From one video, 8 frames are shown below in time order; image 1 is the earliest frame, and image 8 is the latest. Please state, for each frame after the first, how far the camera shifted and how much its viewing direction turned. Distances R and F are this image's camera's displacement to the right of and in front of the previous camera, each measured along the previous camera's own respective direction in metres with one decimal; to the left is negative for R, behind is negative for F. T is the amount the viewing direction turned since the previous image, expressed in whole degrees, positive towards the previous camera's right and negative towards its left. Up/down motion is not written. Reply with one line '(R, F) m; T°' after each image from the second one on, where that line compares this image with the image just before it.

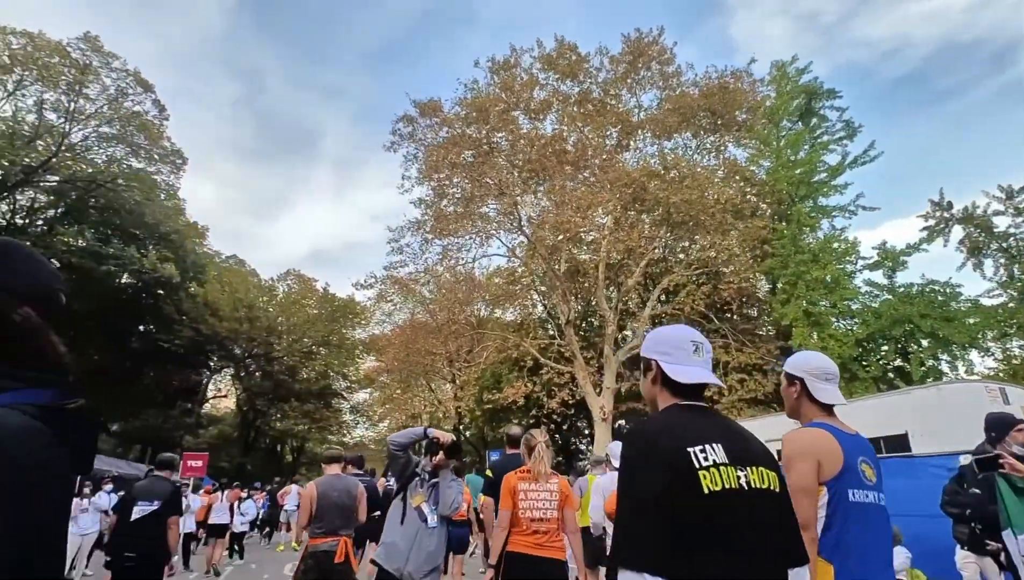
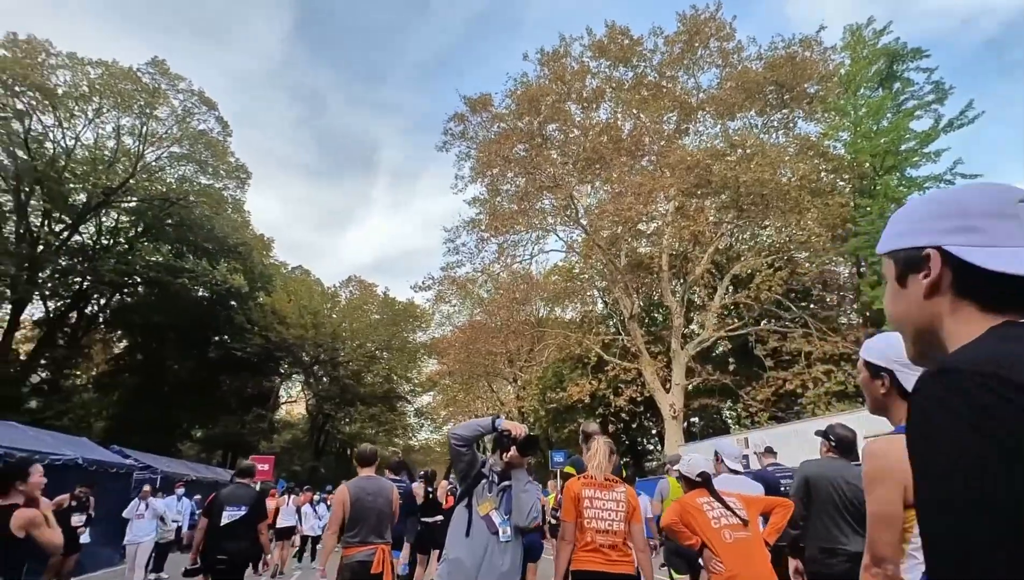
(0.0, +0.2) m; -5°
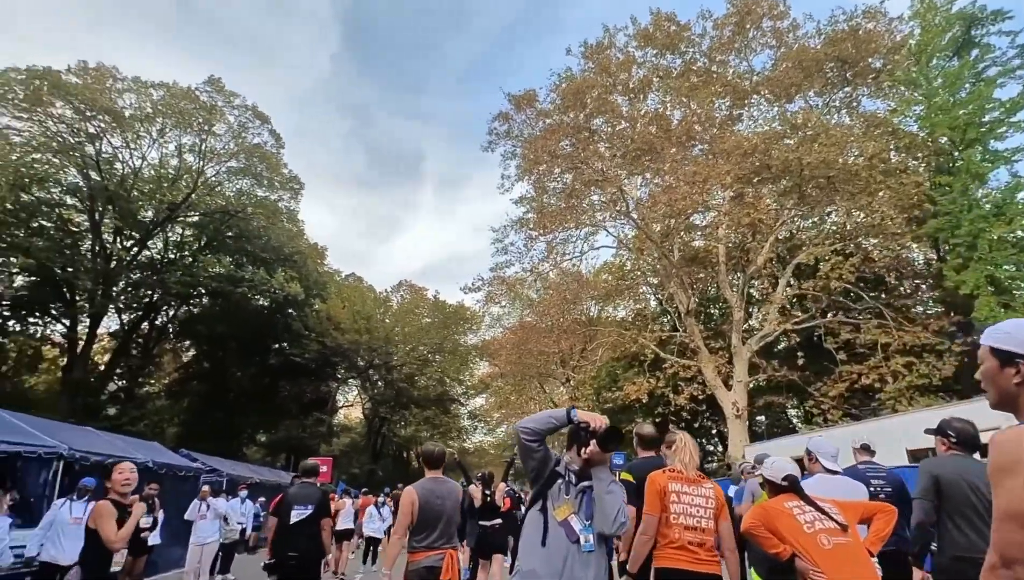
(0.0, +0.1) m; -4°
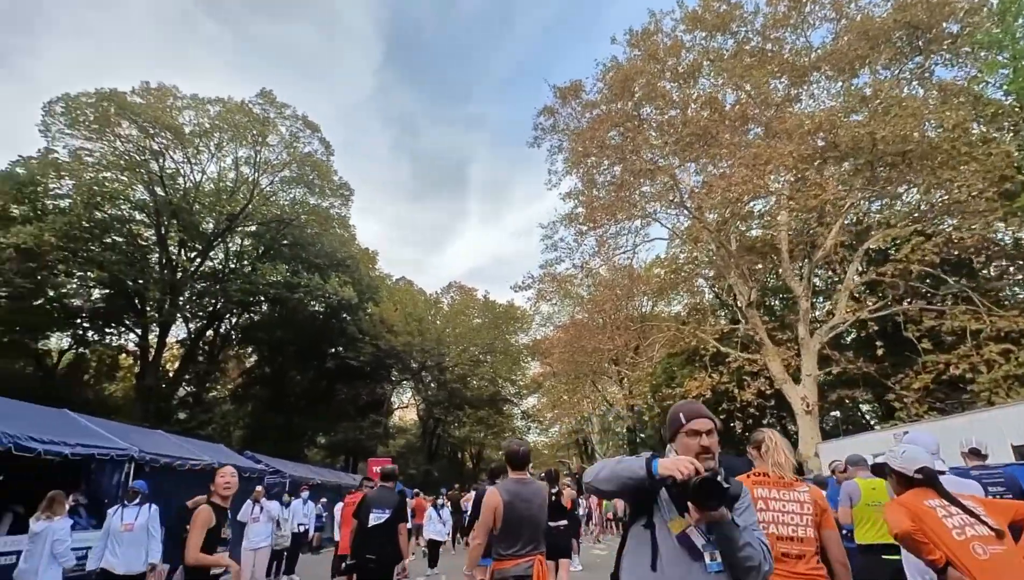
(-0.1, +0.1) m; -4°
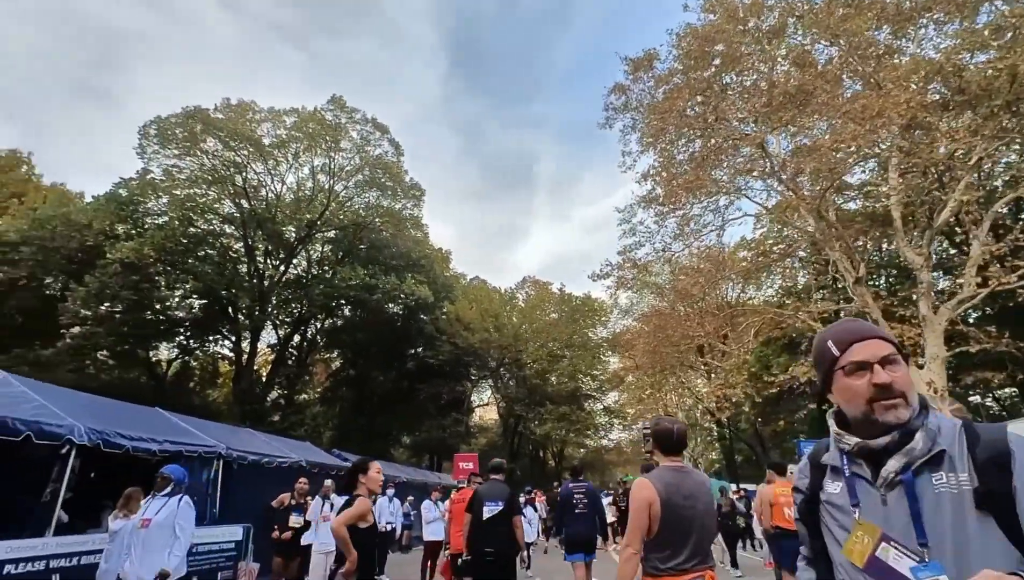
(-0.1, +0.3) m; -6°
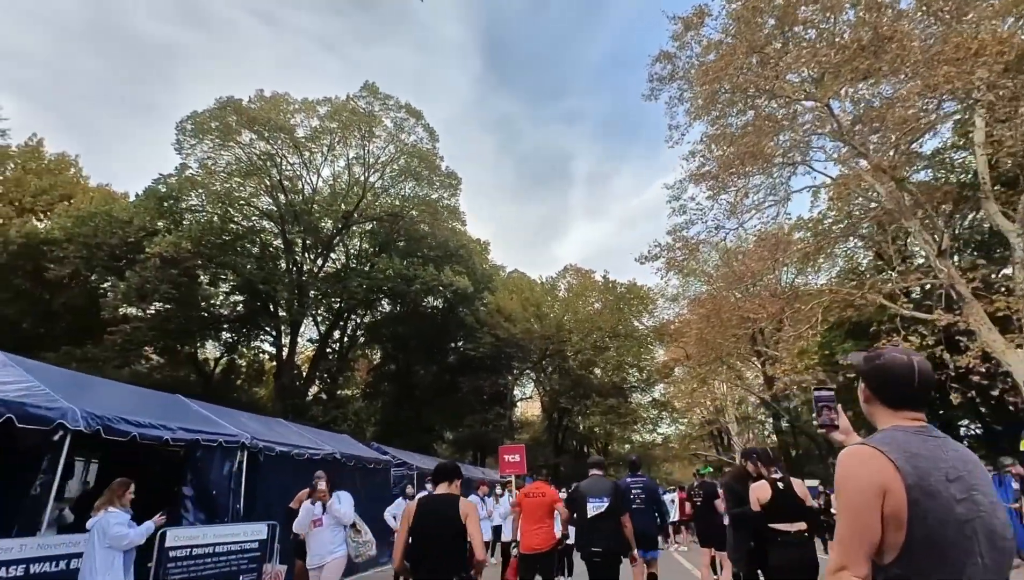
(-0.1, +0.9) m; -3°
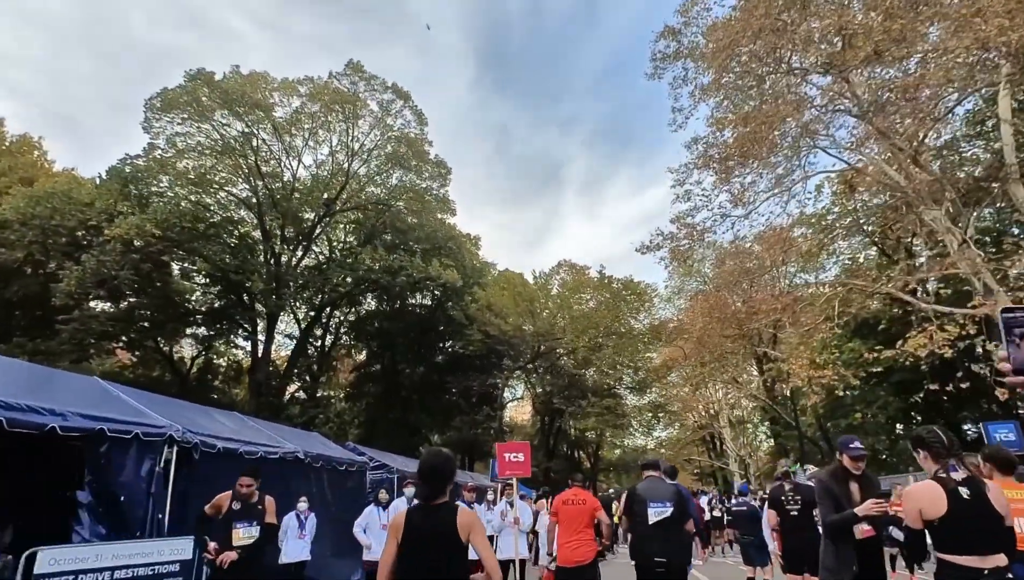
(-0.1, +1.5) m; +1°
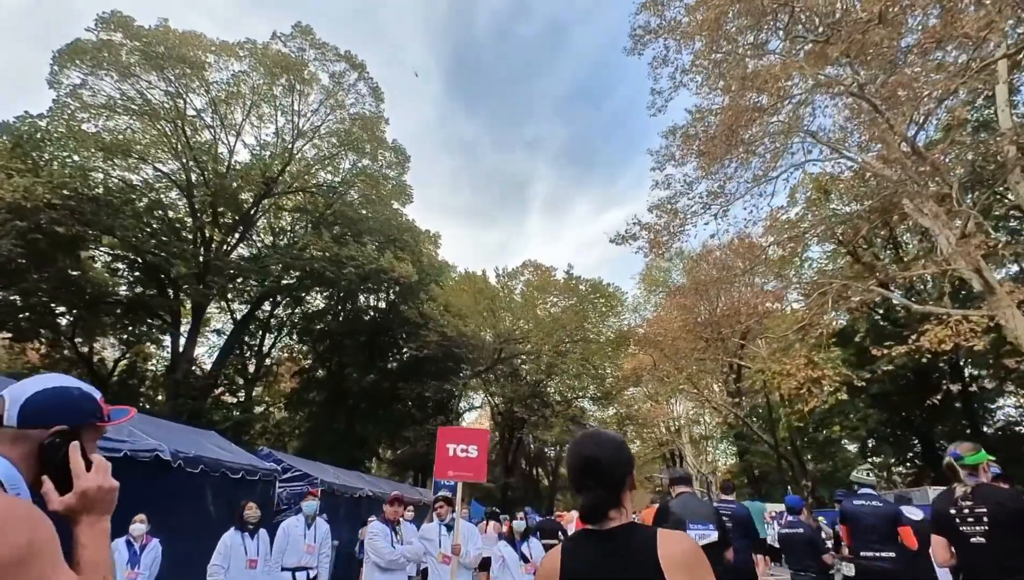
(0.0, +2.3) m; +3°
